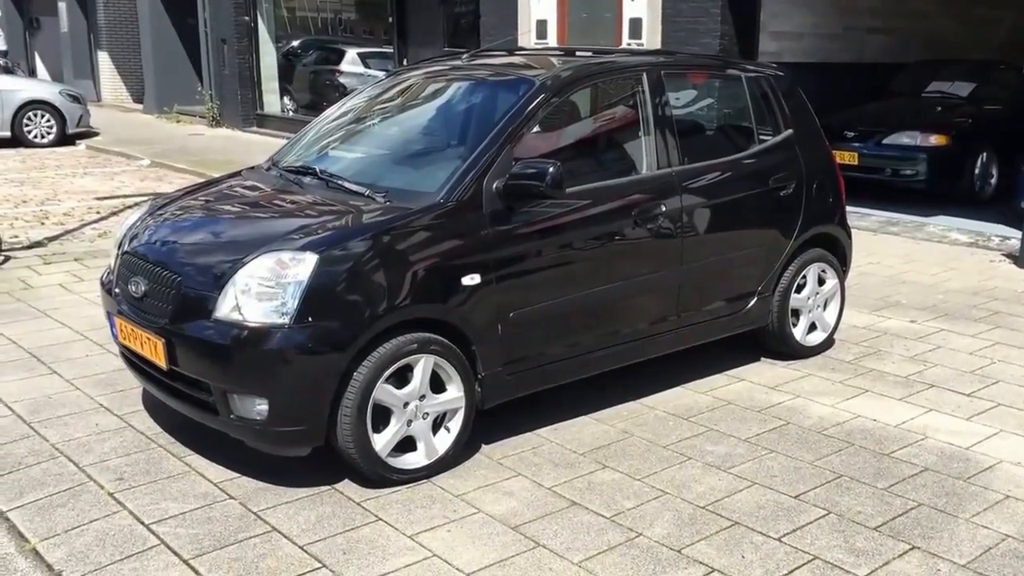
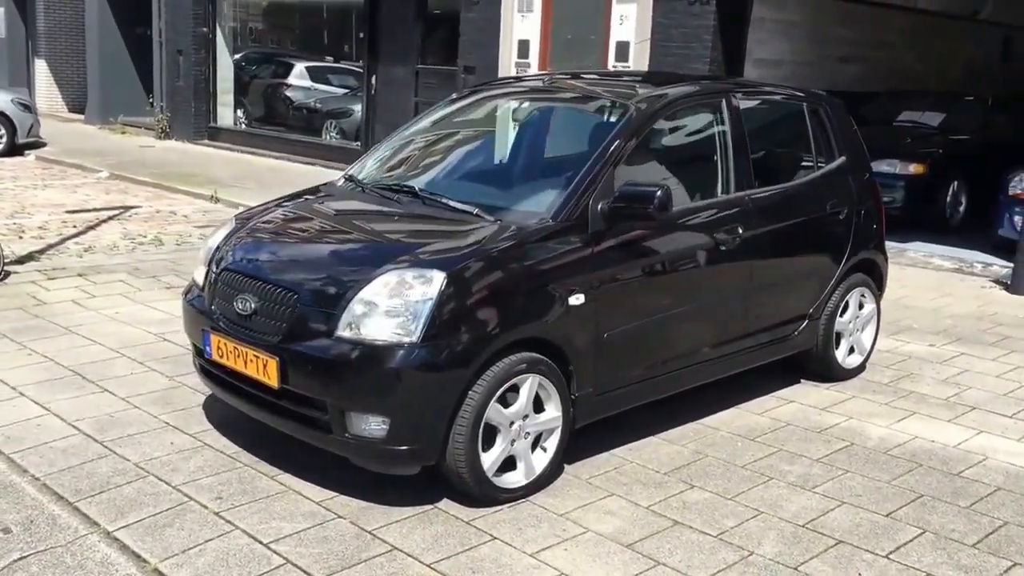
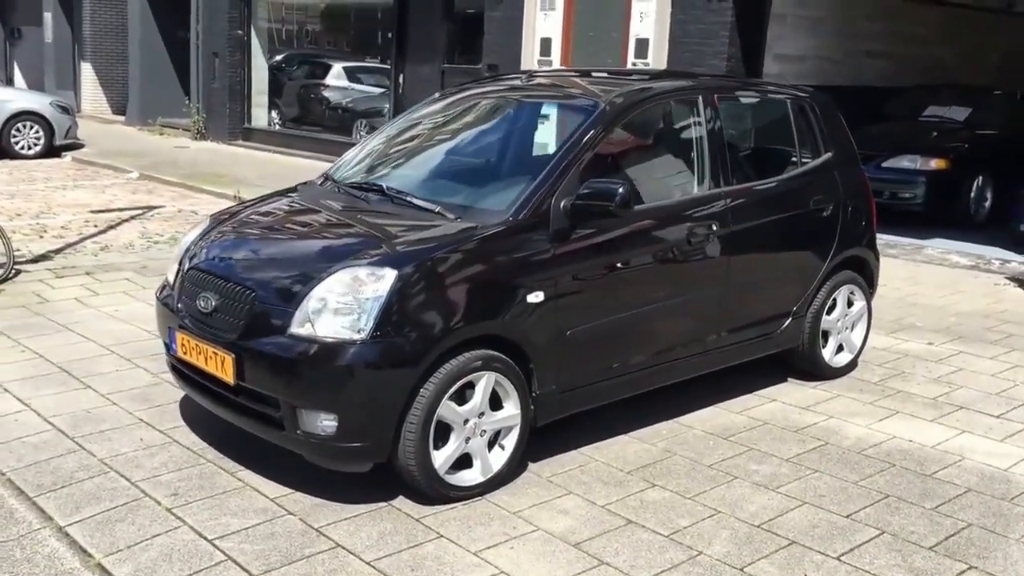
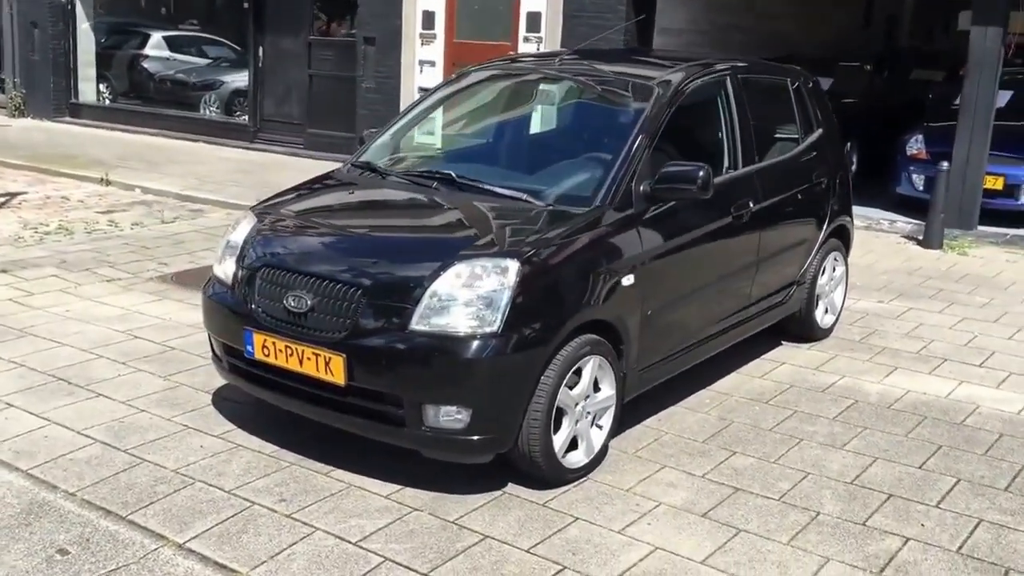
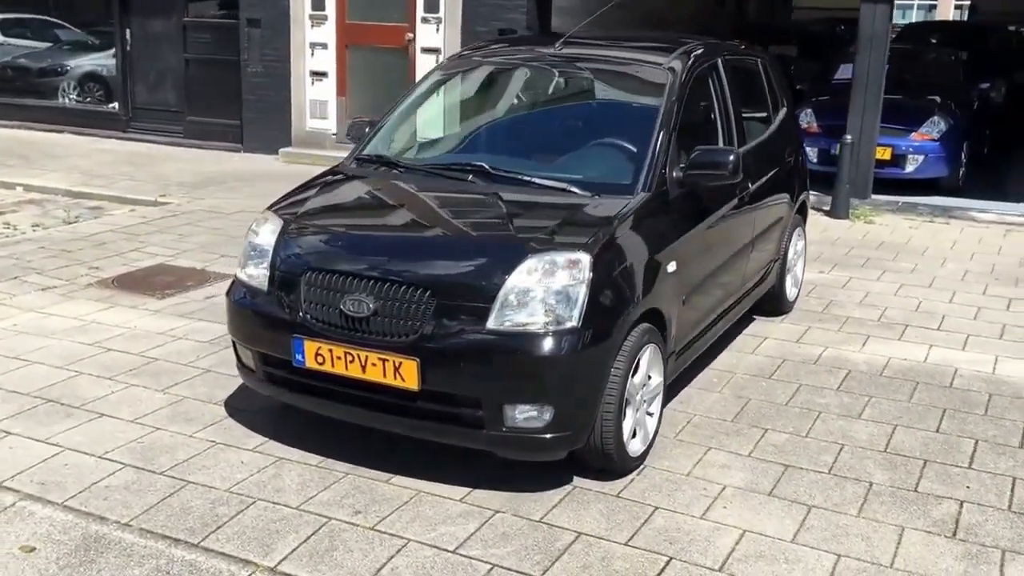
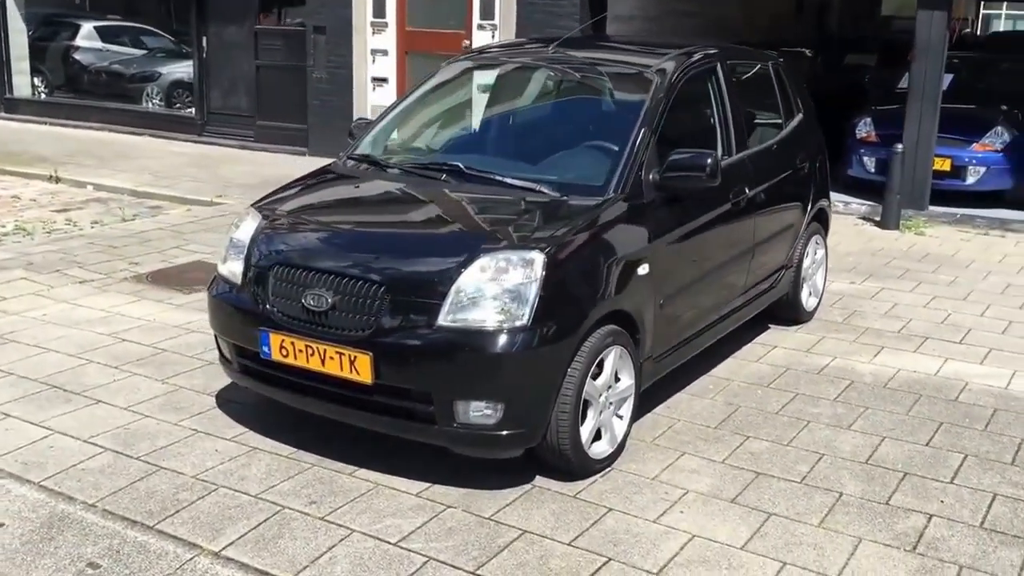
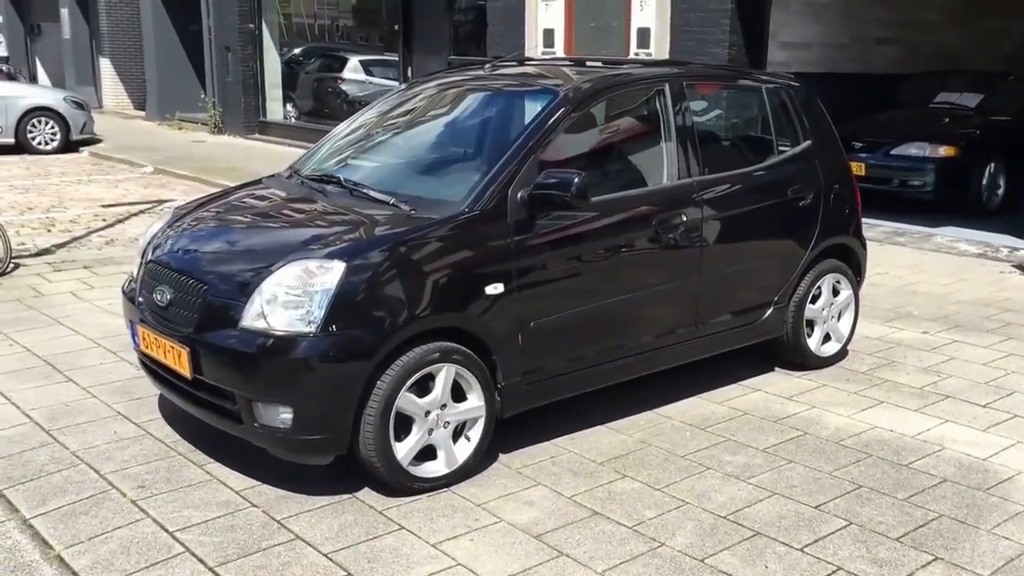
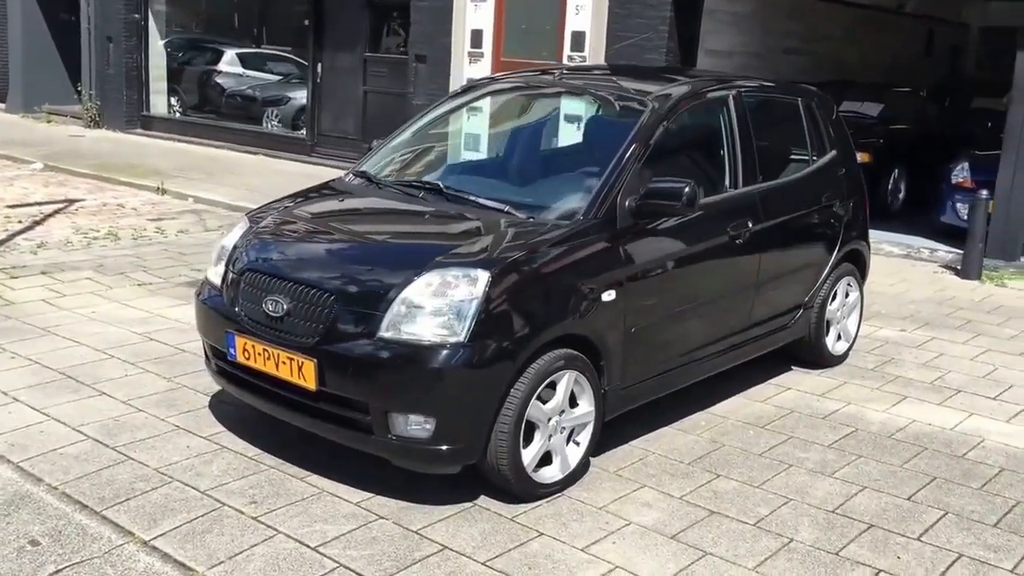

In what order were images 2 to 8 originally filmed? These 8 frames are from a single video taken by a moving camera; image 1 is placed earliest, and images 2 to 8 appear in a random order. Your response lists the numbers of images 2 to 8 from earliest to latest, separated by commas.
7, 3, 2, 8, 4, 6, 5
